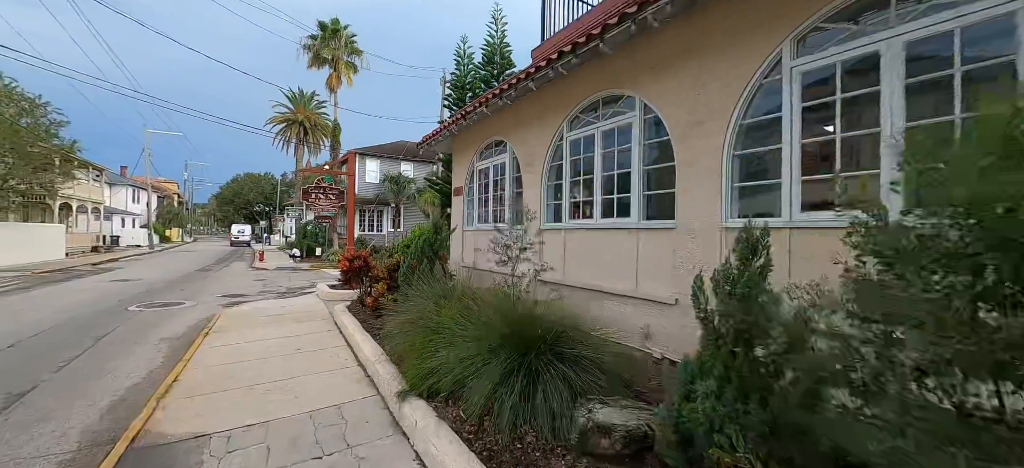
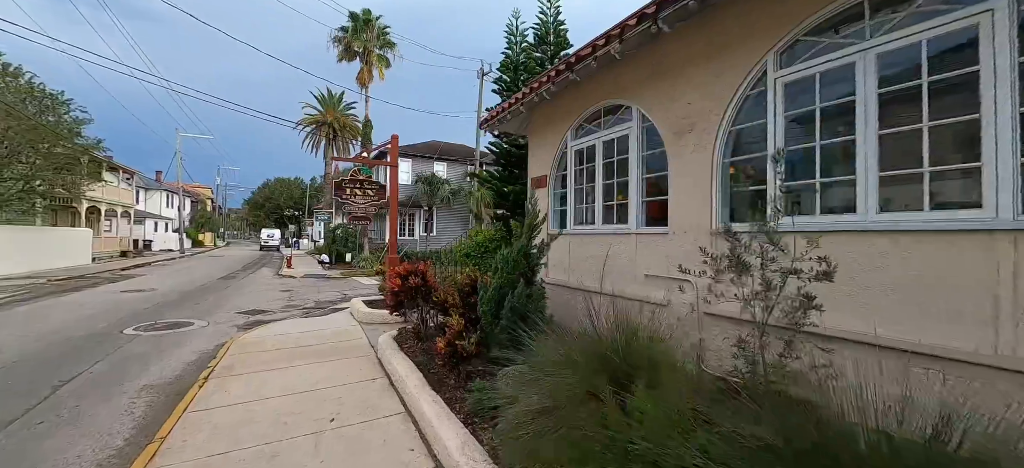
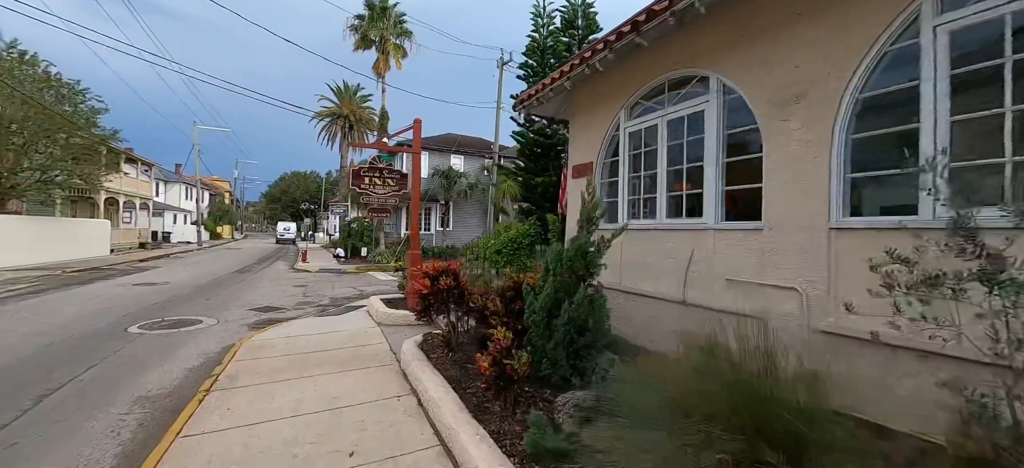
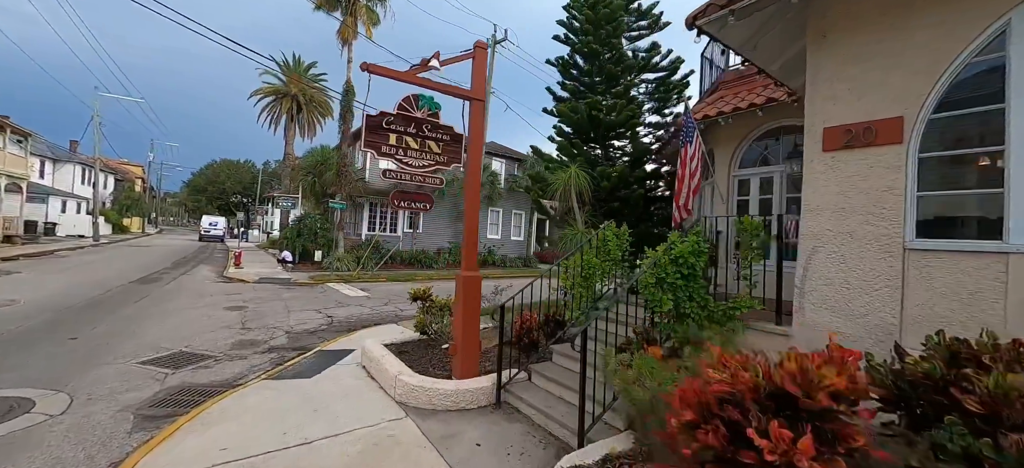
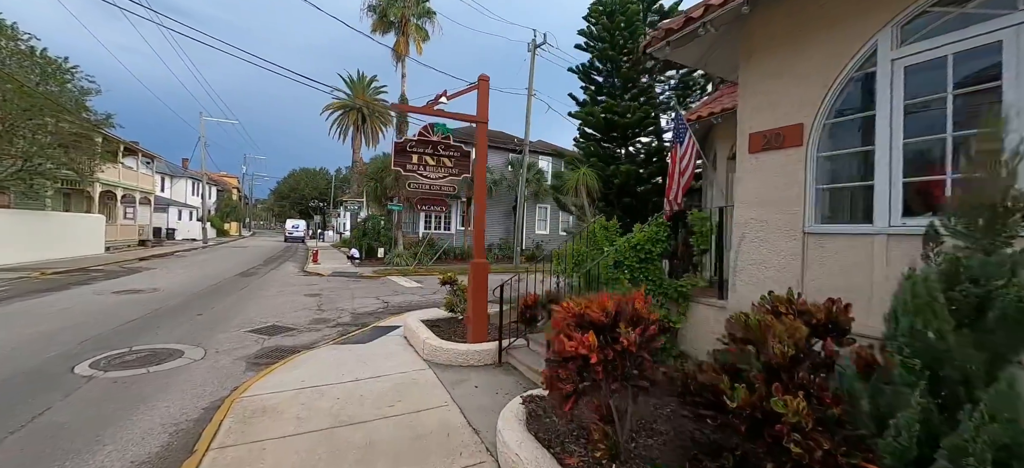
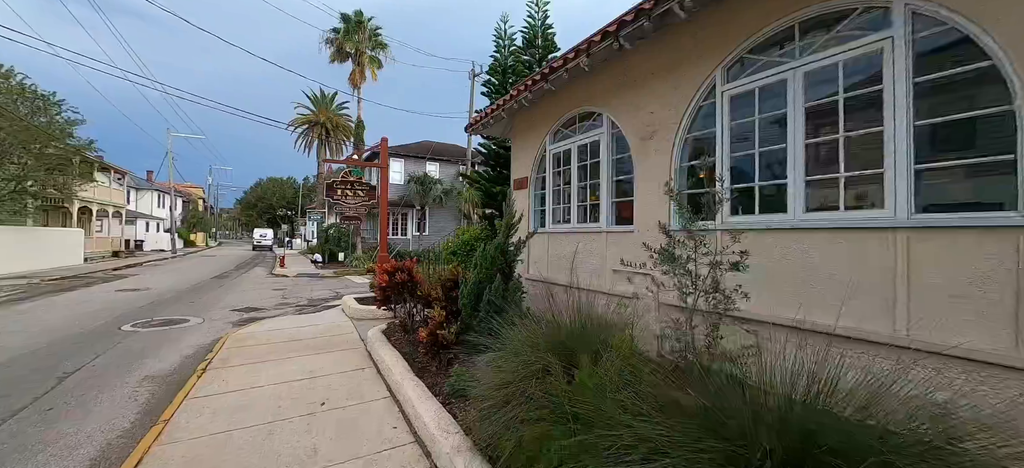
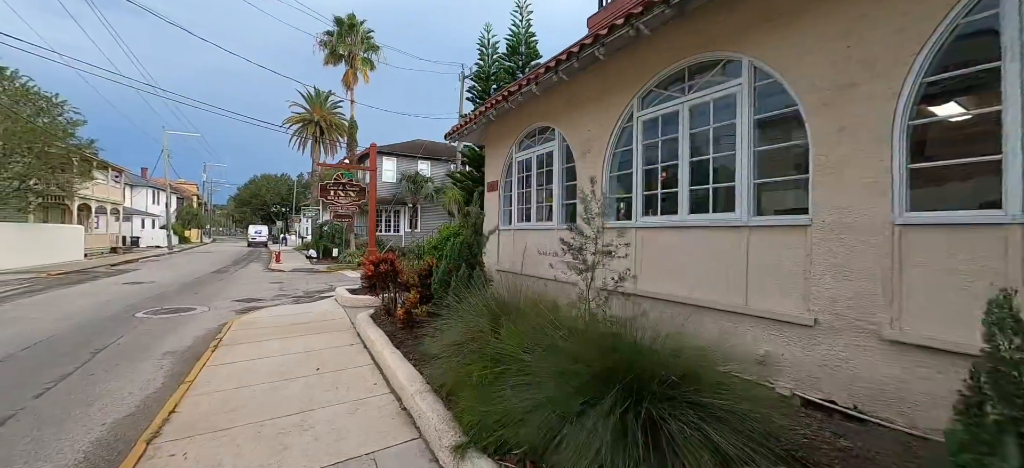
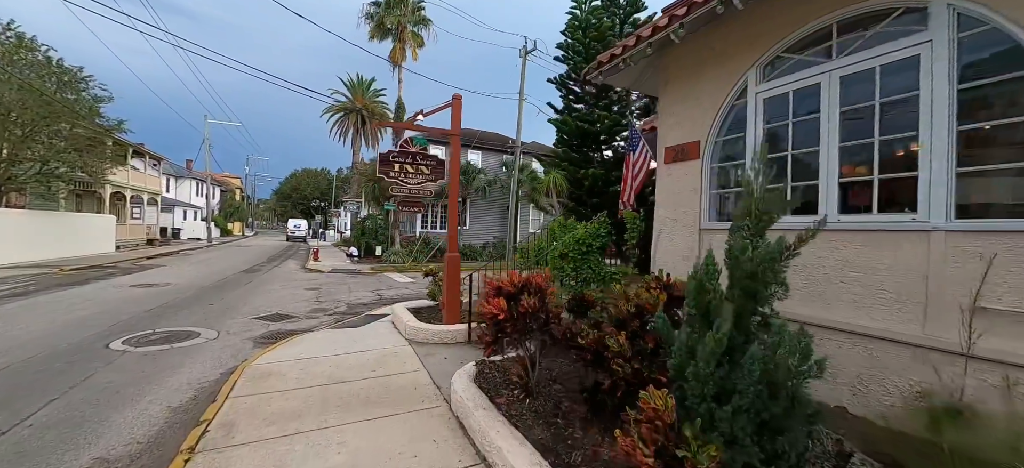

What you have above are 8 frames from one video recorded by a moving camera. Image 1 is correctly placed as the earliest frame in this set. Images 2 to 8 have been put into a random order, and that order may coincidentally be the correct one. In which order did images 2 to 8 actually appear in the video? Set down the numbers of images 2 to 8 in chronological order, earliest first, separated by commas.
7, 6, 2, 3, 8, 5, 4
